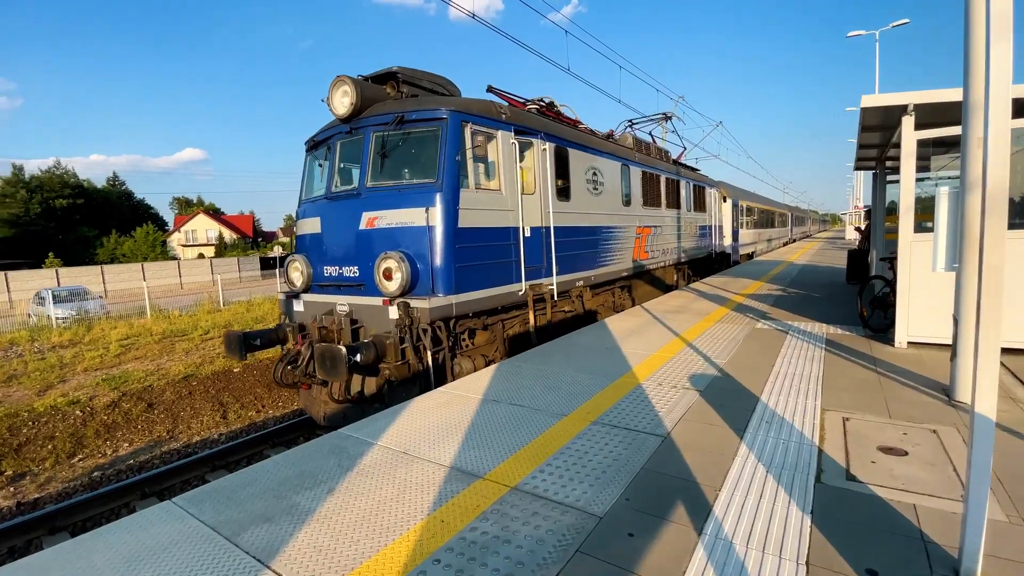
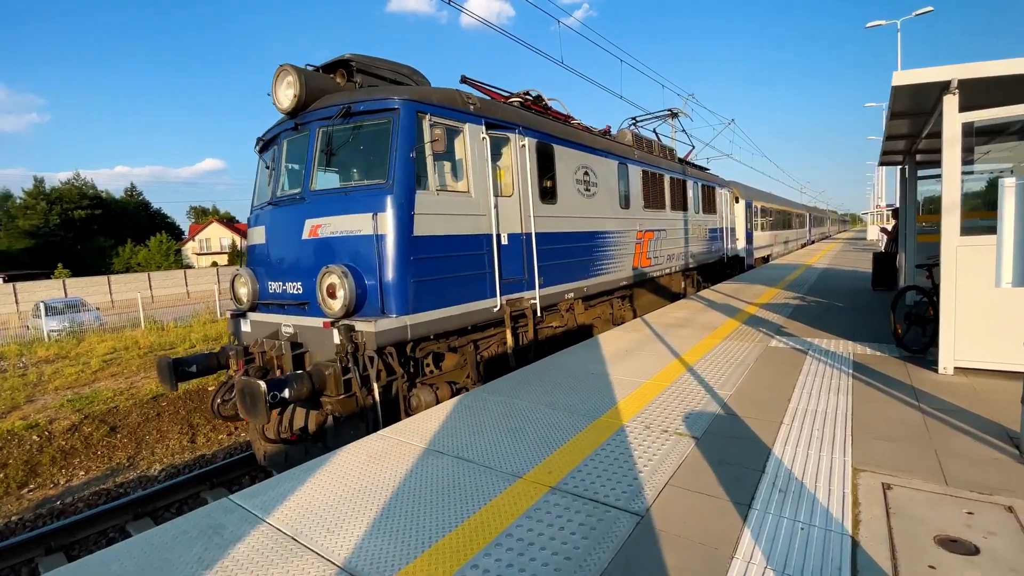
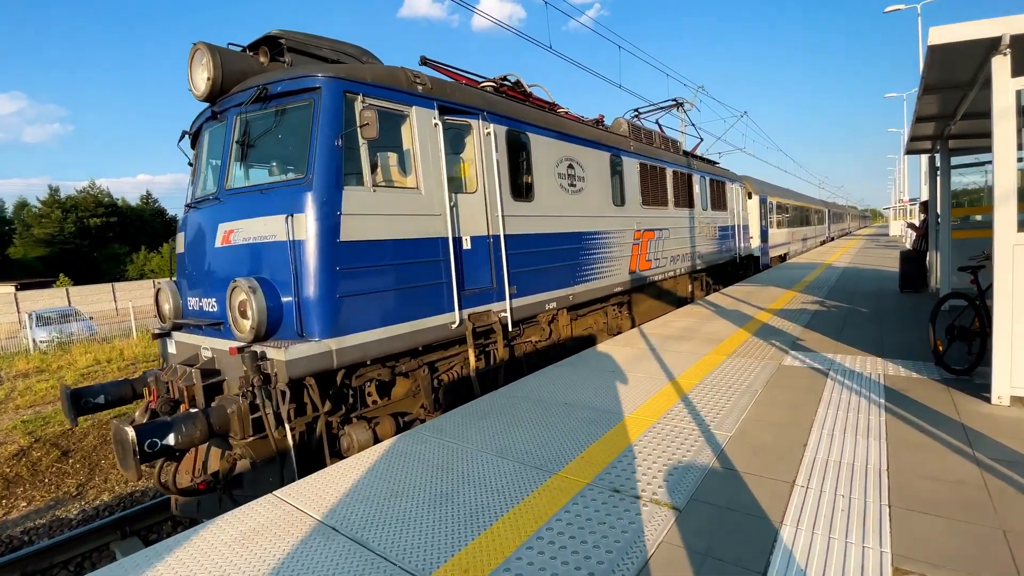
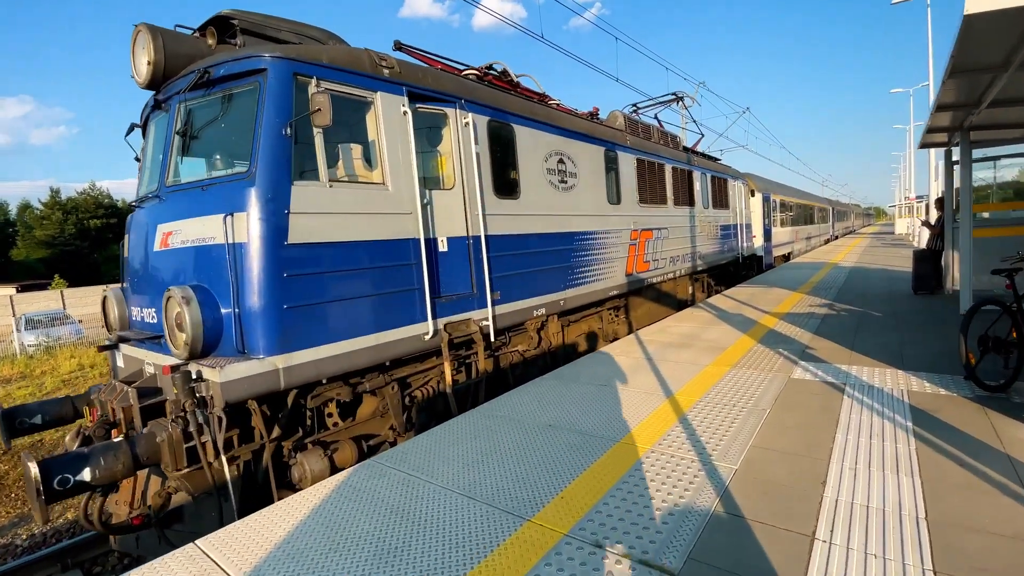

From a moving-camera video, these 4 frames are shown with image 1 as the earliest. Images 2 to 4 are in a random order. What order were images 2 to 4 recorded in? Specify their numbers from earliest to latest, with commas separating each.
2, 3, 4
